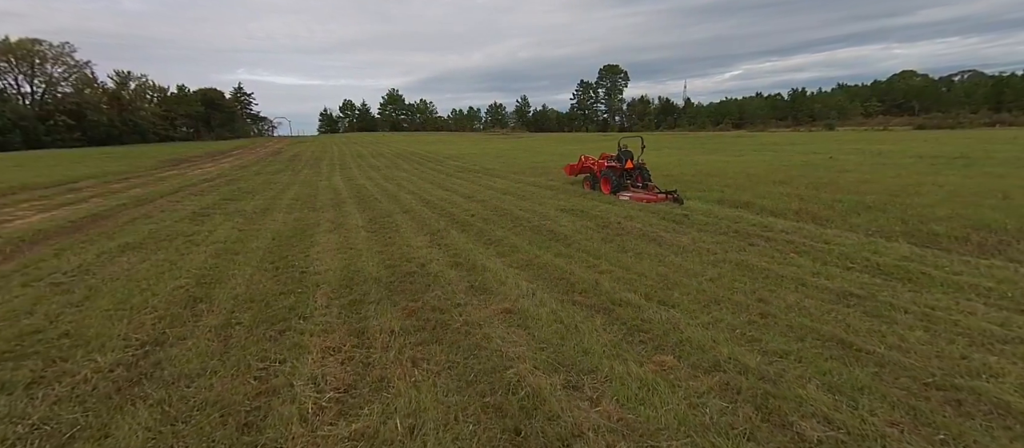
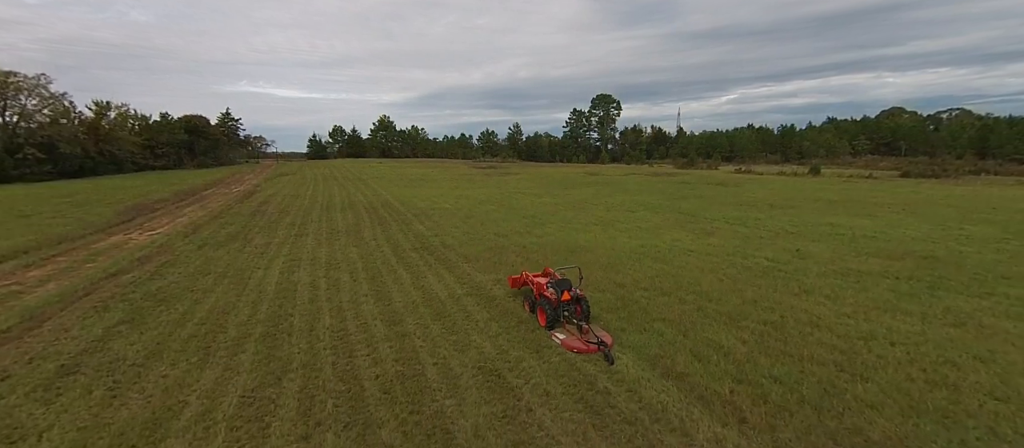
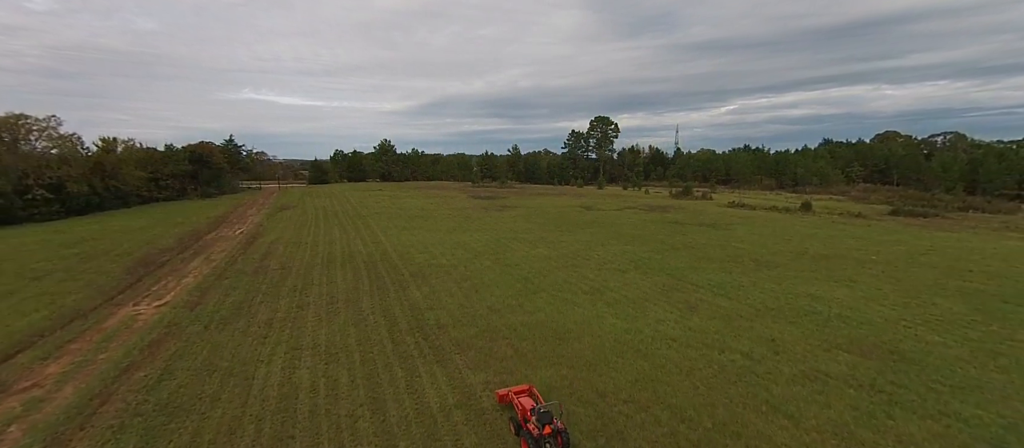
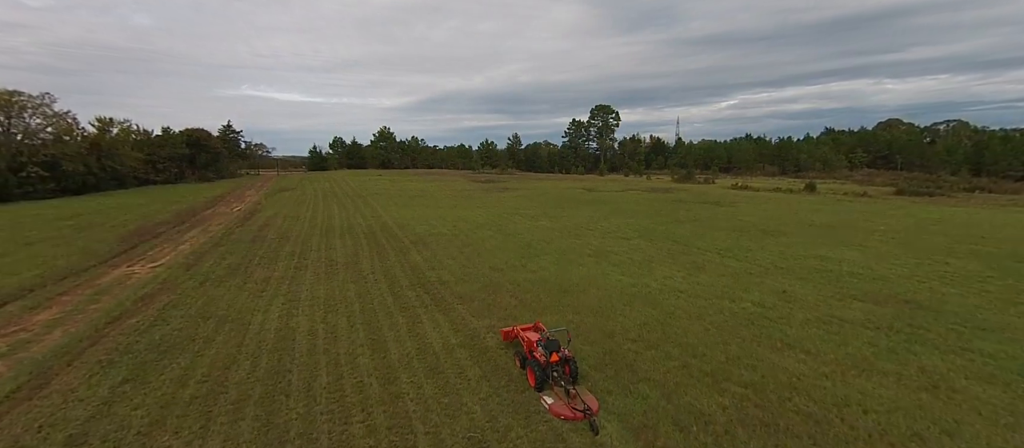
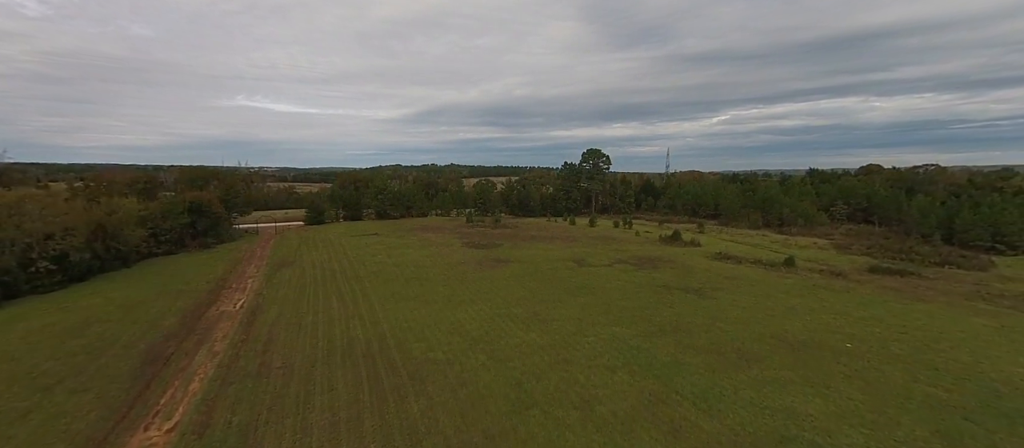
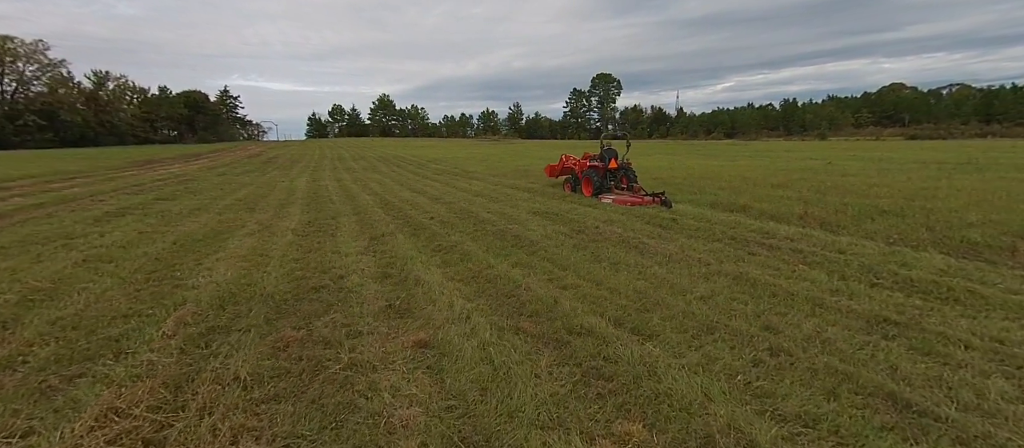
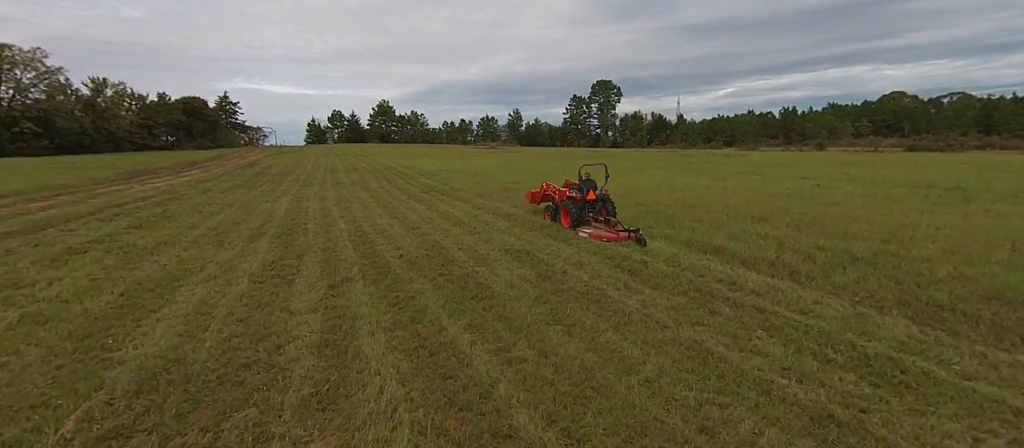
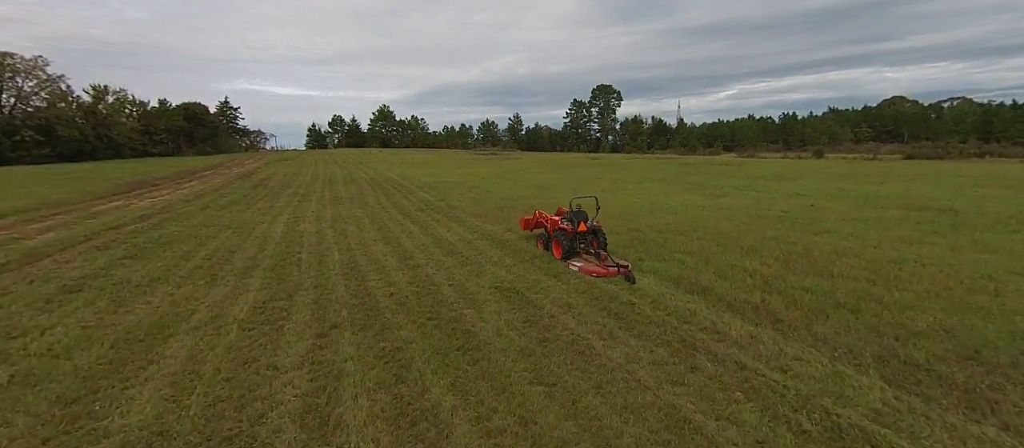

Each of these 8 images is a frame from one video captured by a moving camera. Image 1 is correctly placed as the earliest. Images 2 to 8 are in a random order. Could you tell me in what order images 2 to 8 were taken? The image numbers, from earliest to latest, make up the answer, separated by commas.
6, 7, 8, 2, 4, 3, 5
